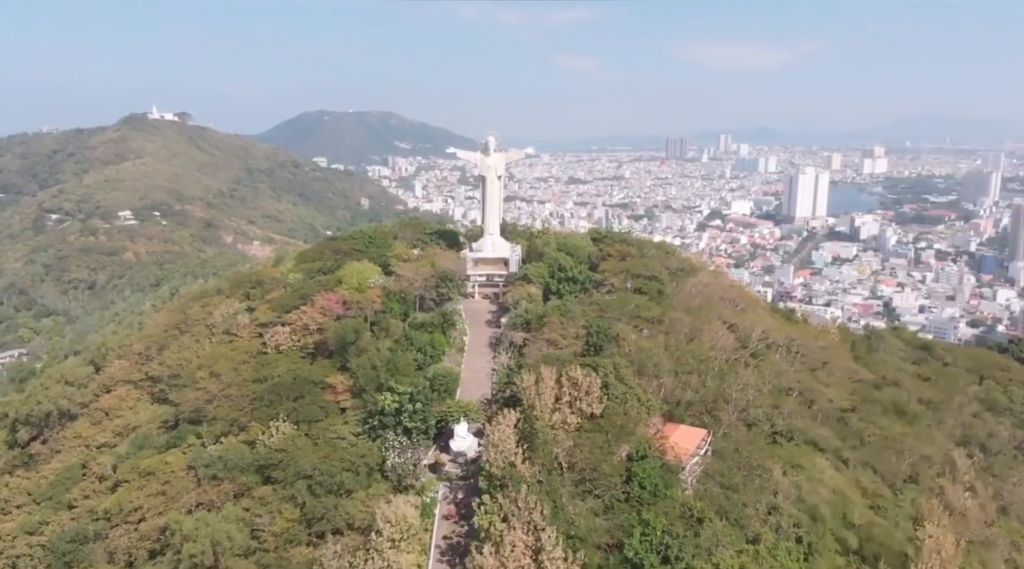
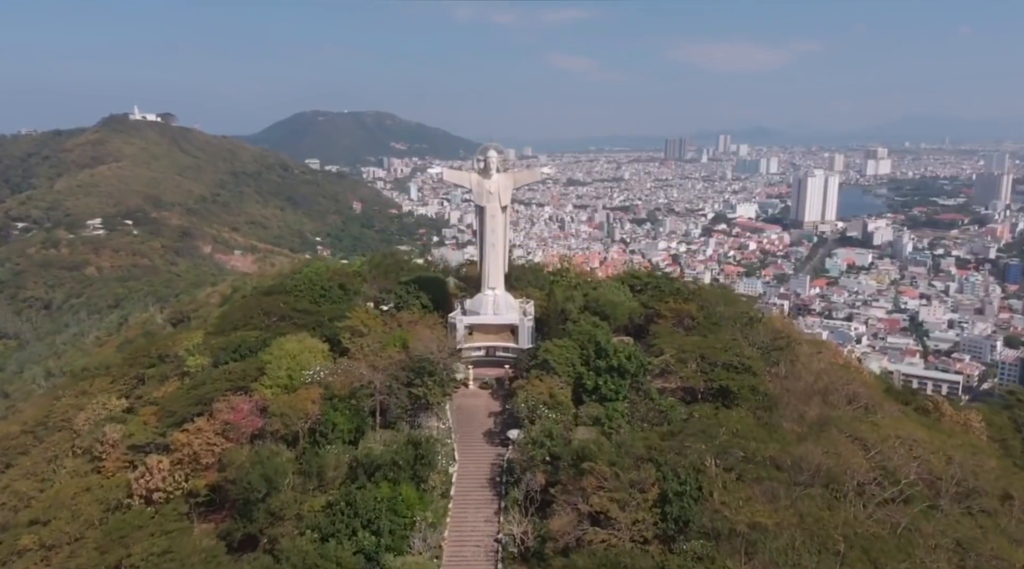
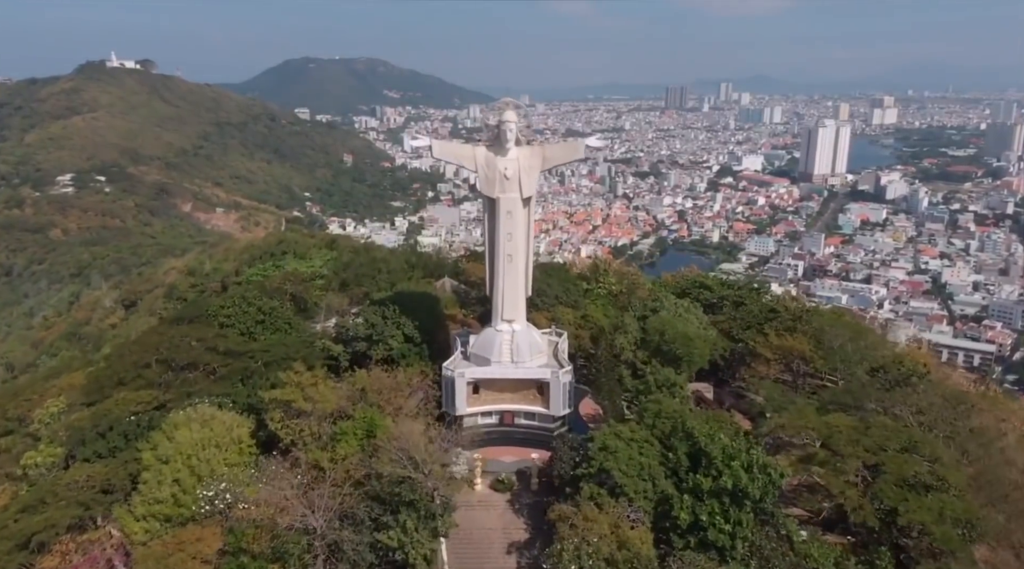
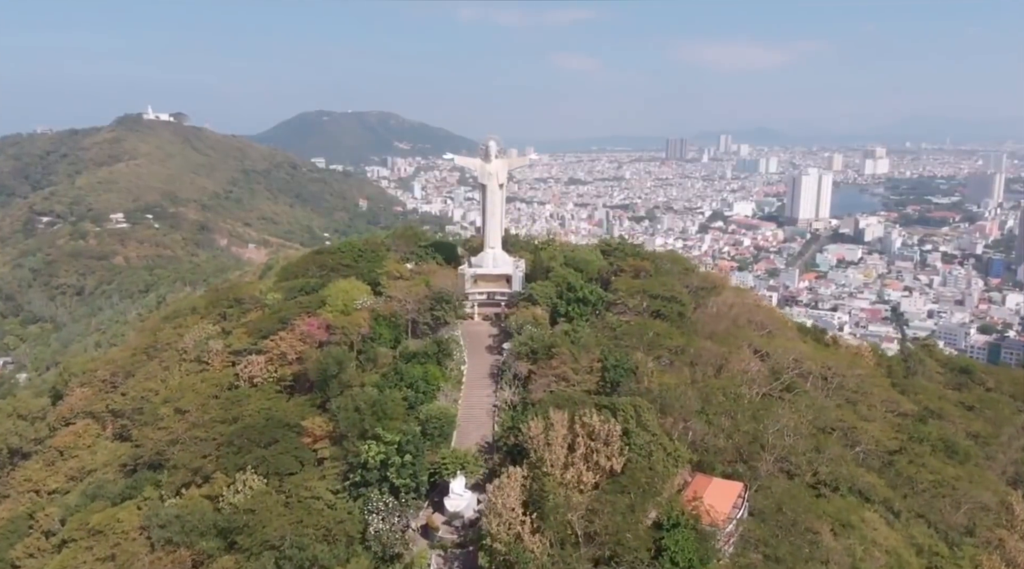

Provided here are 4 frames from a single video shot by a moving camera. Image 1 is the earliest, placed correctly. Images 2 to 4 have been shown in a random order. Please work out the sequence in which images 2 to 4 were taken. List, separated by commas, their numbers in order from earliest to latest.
4, 2, 3
